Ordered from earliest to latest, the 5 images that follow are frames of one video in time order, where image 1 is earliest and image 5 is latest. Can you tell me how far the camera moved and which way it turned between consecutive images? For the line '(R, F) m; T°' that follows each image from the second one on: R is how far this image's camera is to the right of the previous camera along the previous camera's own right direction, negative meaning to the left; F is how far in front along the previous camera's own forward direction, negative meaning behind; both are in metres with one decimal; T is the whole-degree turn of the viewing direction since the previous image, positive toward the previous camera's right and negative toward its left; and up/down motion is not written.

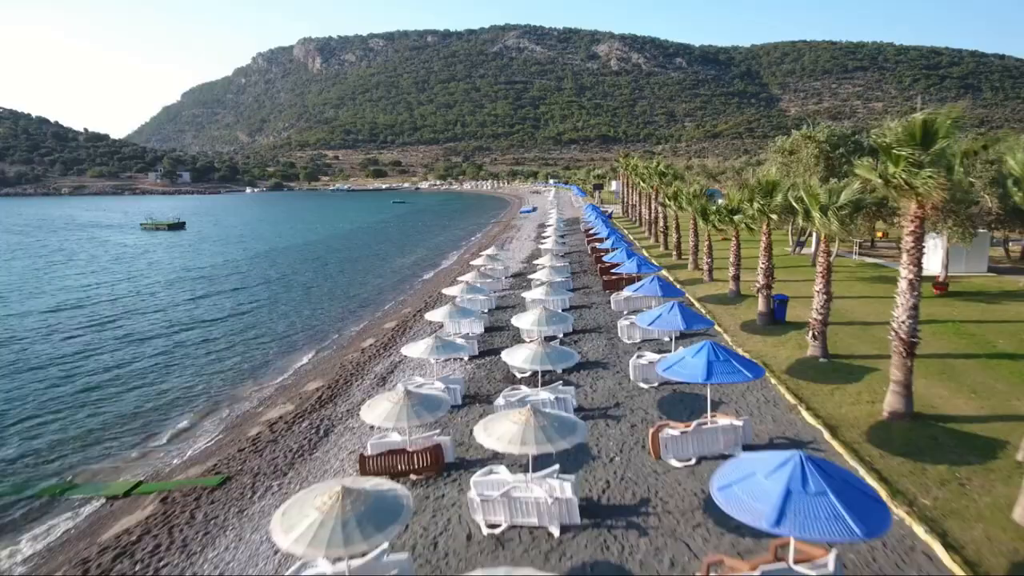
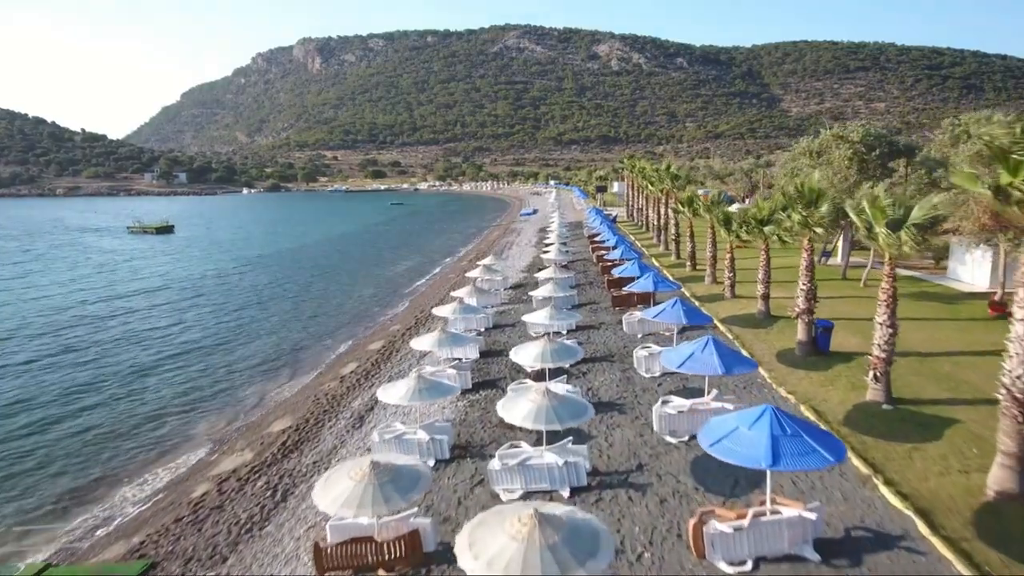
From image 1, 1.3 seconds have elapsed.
(0.0, +2.8) m; 0°
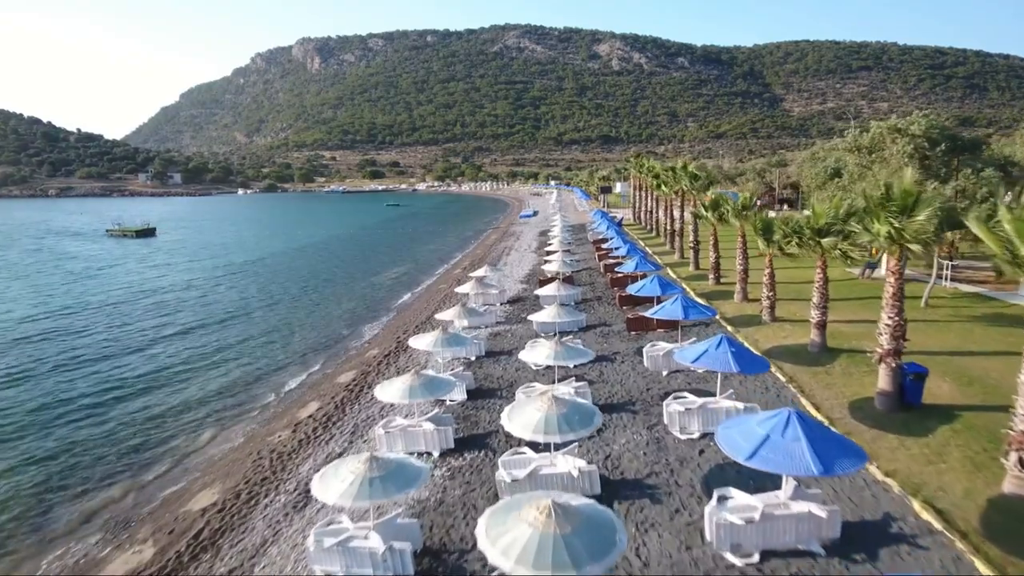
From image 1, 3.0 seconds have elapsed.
(+0.1, +4.1) m; 0°
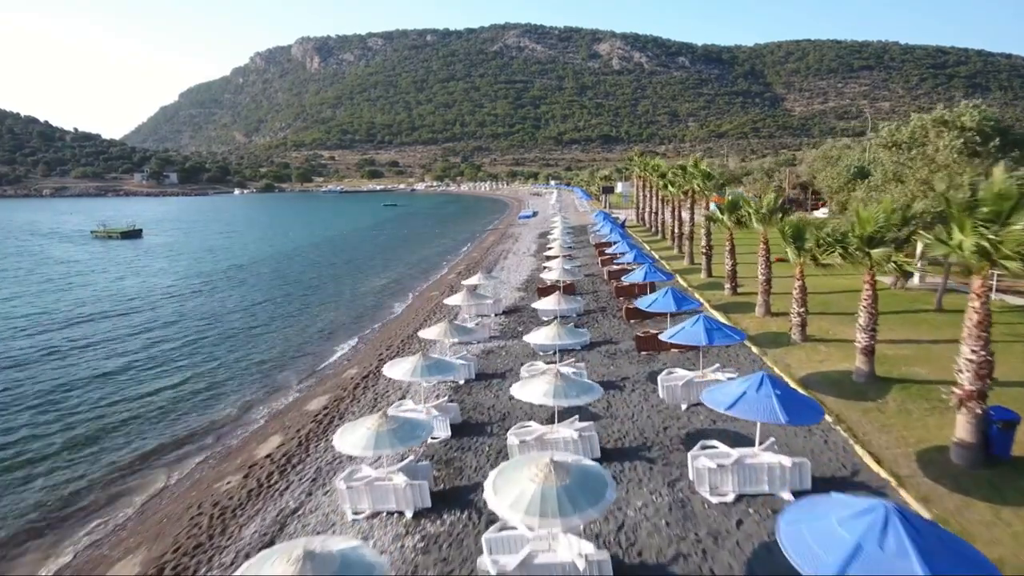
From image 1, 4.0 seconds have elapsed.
(+0.1, +2.6) m; 0°
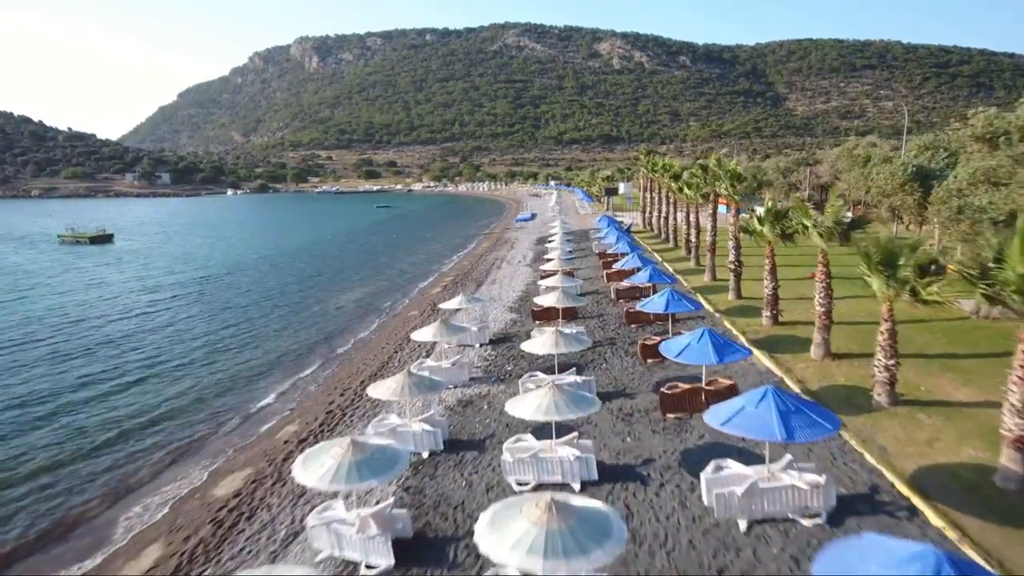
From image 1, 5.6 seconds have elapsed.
(+0.3, +4.9) m; 0°
